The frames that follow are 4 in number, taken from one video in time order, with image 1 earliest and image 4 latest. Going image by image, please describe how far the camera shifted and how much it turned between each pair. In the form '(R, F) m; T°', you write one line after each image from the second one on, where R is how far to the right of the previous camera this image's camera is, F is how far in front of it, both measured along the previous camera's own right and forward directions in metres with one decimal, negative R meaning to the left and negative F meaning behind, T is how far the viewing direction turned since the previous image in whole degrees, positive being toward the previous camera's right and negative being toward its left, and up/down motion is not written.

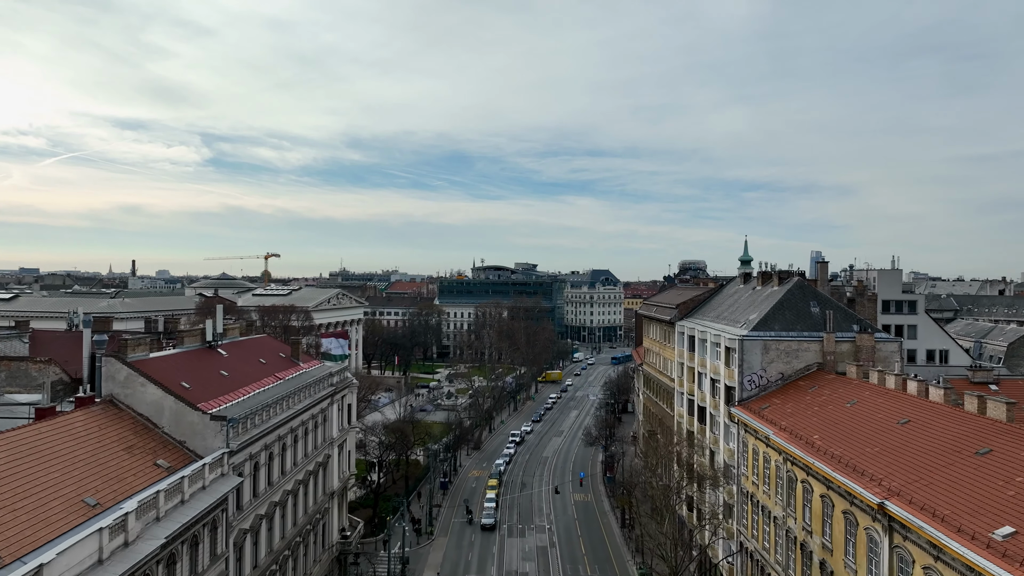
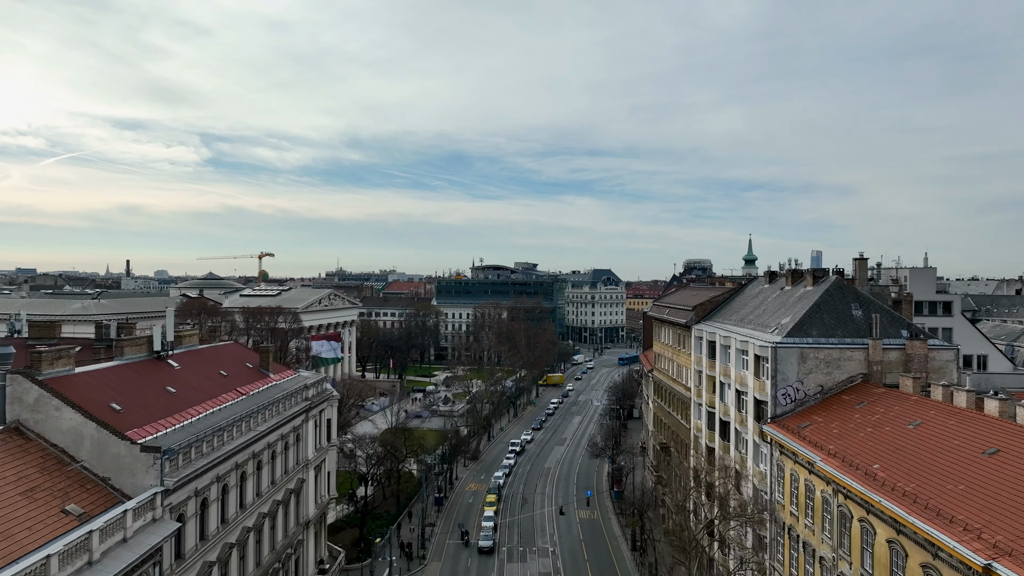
(0.0, +4.7) m; 0°
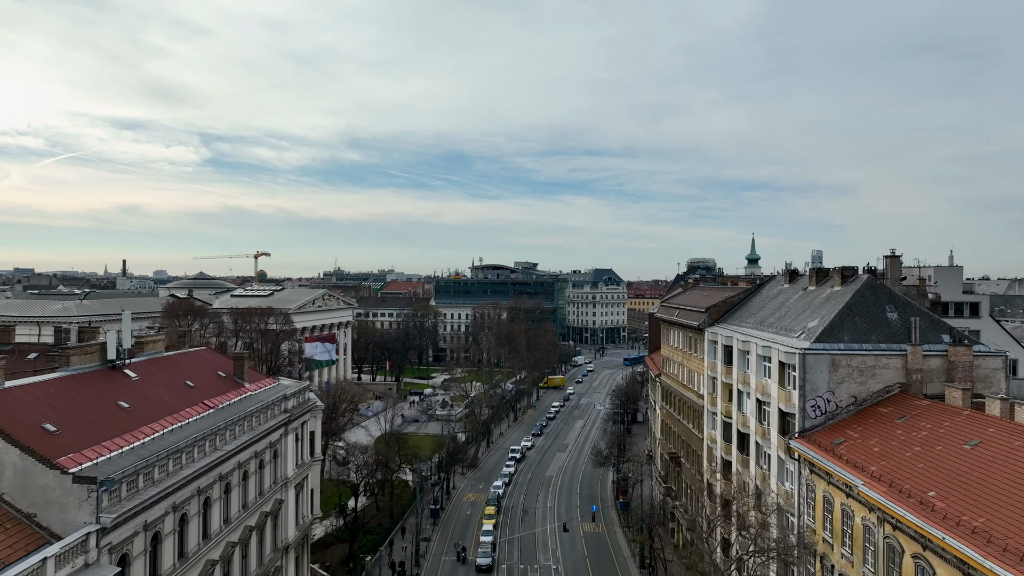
(0.0, +3.1) m; 0°
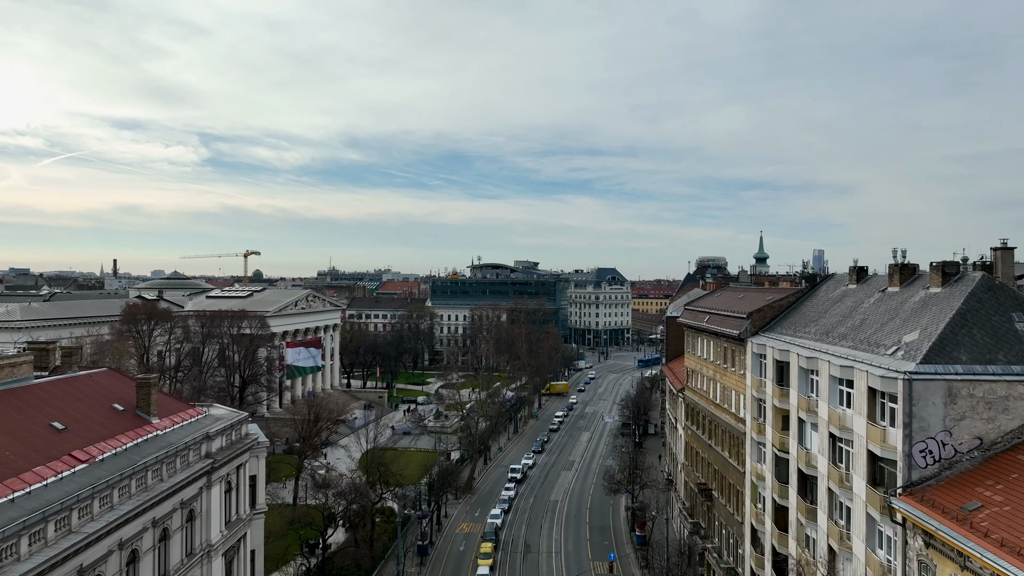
(0.0, +7.9) m; 0°
